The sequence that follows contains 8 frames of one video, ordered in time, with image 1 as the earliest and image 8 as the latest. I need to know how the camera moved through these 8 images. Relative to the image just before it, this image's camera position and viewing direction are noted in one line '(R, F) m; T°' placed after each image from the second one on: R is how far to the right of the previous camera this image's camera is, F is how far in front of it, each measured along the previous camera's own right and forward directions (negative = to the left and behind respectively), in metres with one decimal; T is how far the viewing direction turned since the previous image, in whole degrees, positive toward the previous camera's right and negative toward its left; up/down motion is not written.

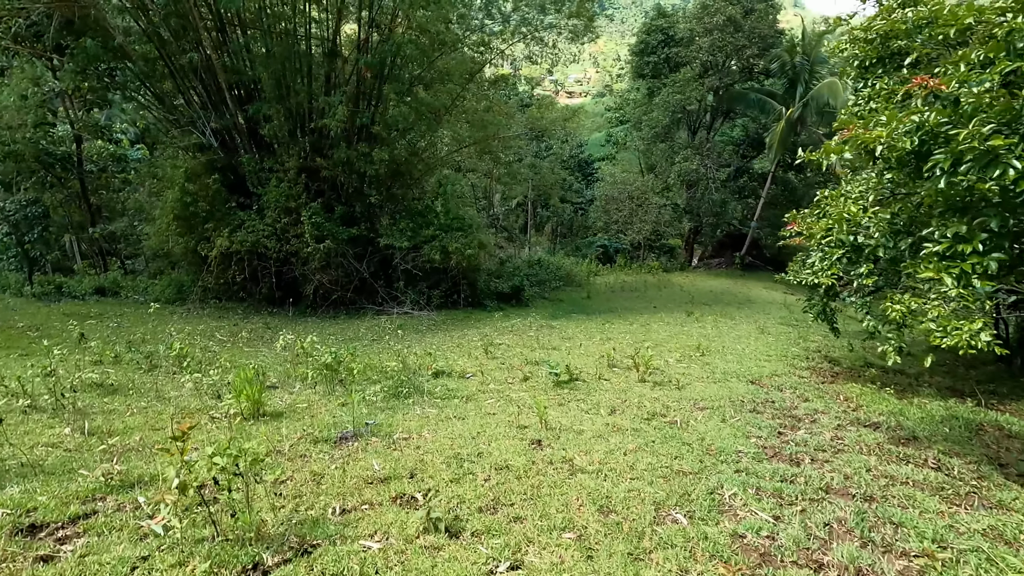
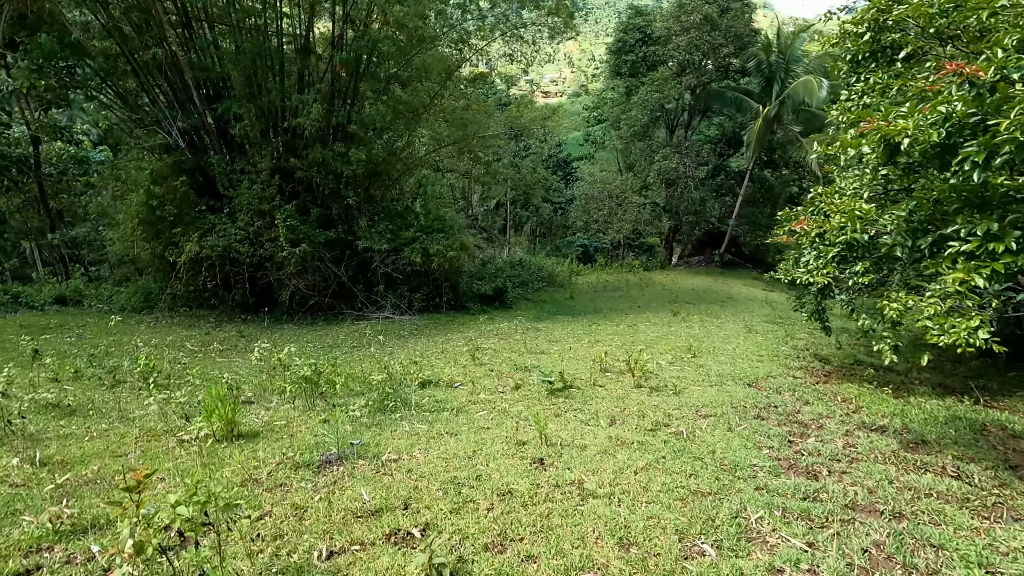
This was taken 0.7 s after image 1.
(-0.1, +0.2) m; +2°
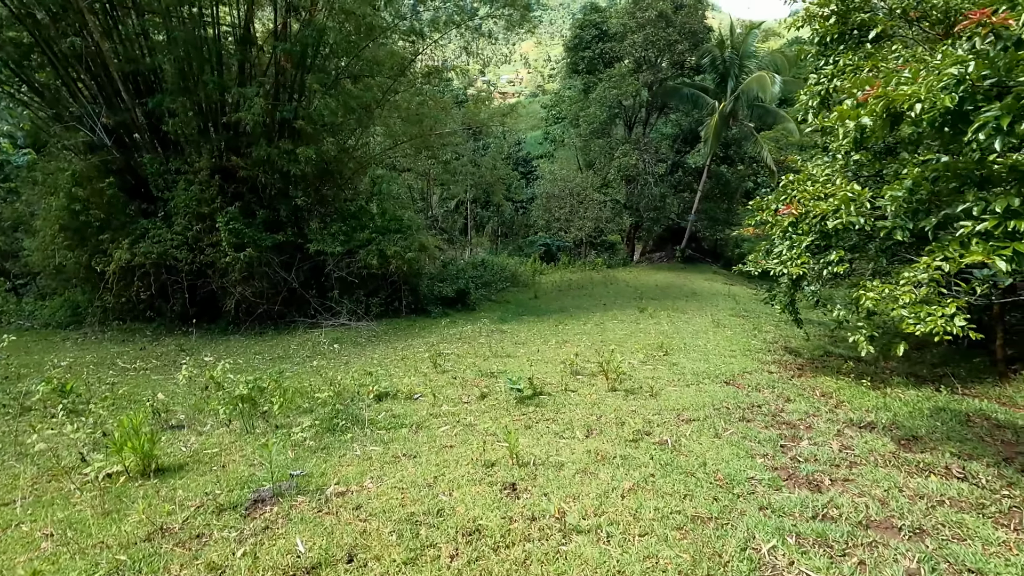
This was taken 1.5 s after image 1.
(0.0, +0.4) m; +4°
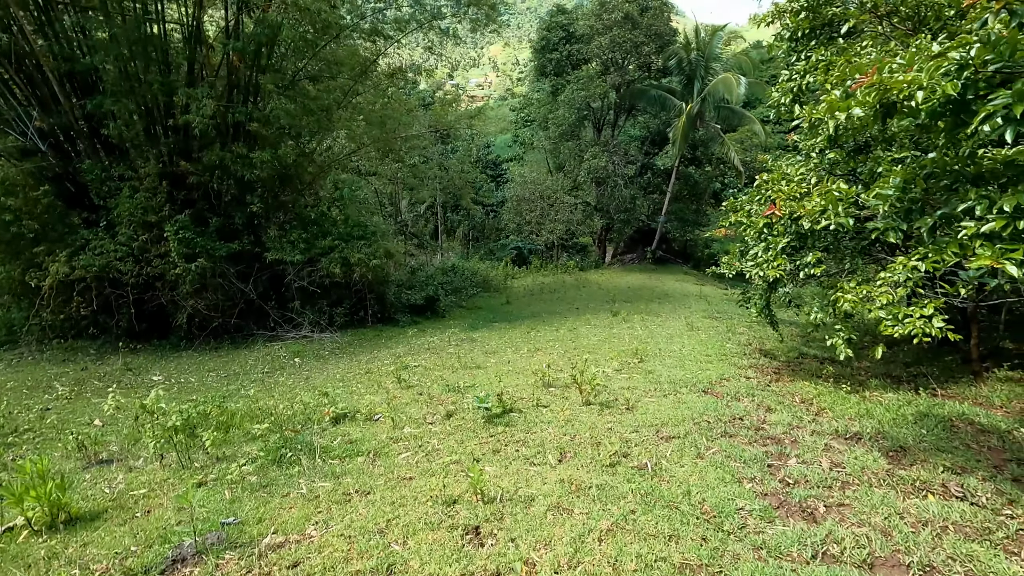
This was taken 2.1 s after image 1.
(+0.1, +0.3) m; +3°
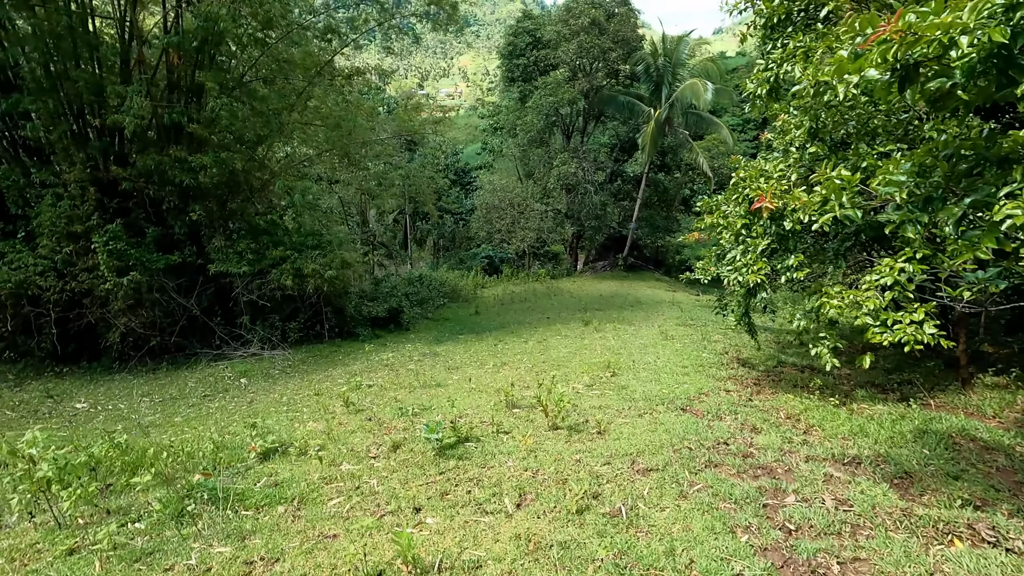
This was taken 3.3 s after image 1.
(+0.1, +0.5) m; +3°
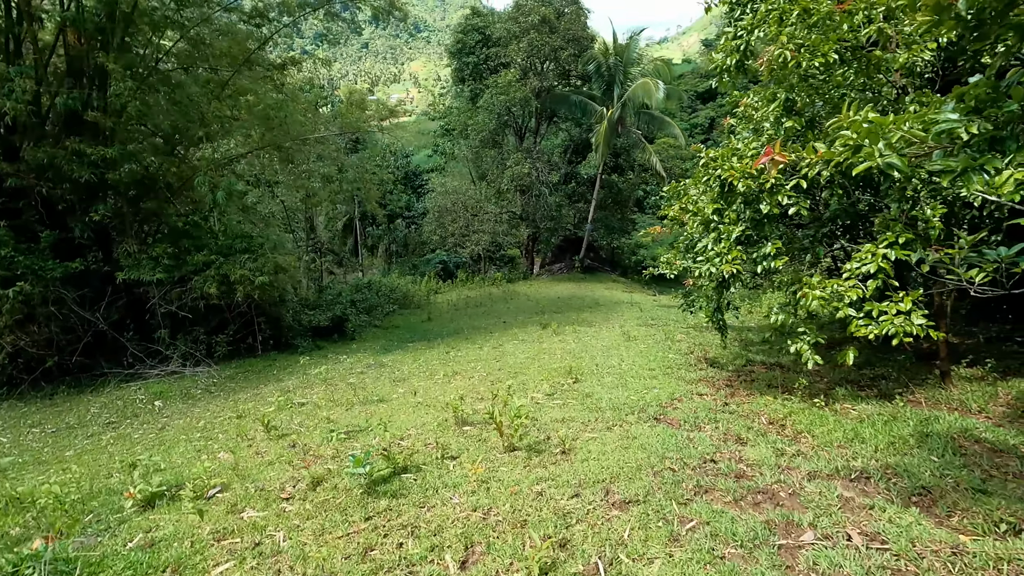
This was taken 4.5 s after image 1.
(+0.1, +0.6) m; +5°
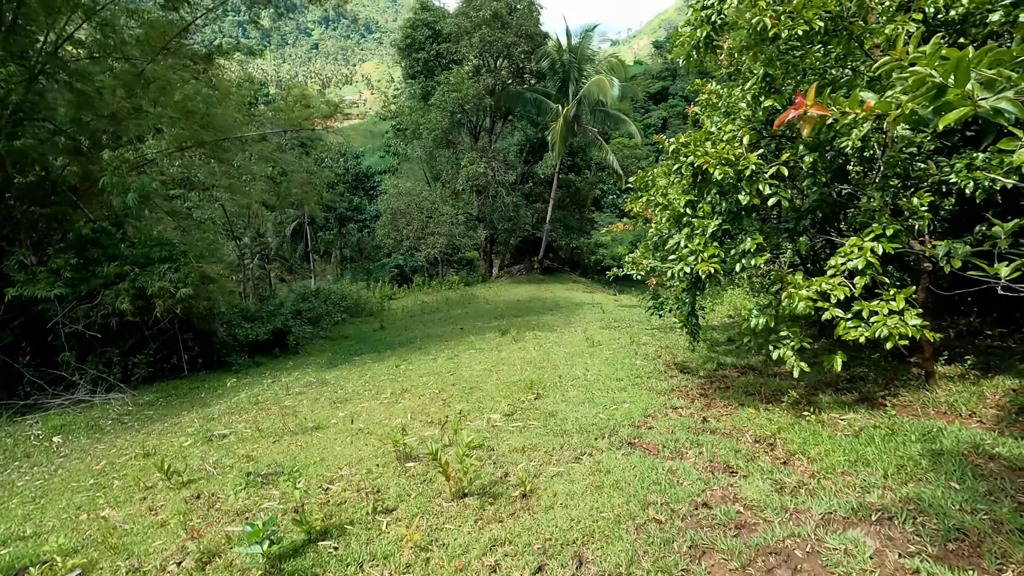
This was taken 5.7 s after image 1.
(+0.1, +0.5) m; +4°
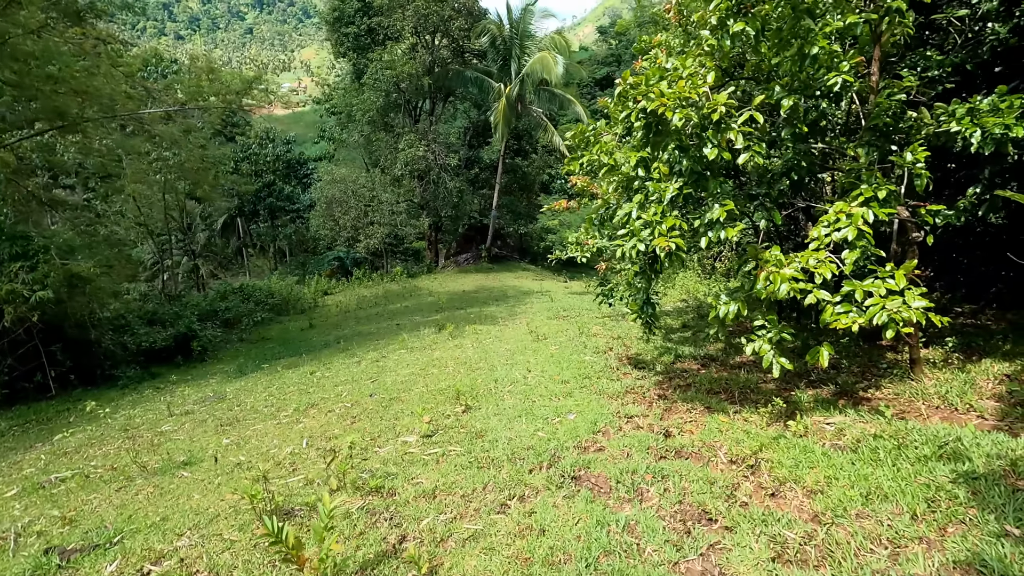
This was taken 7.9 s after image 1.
(+0.2, +0.8) m; +5°
